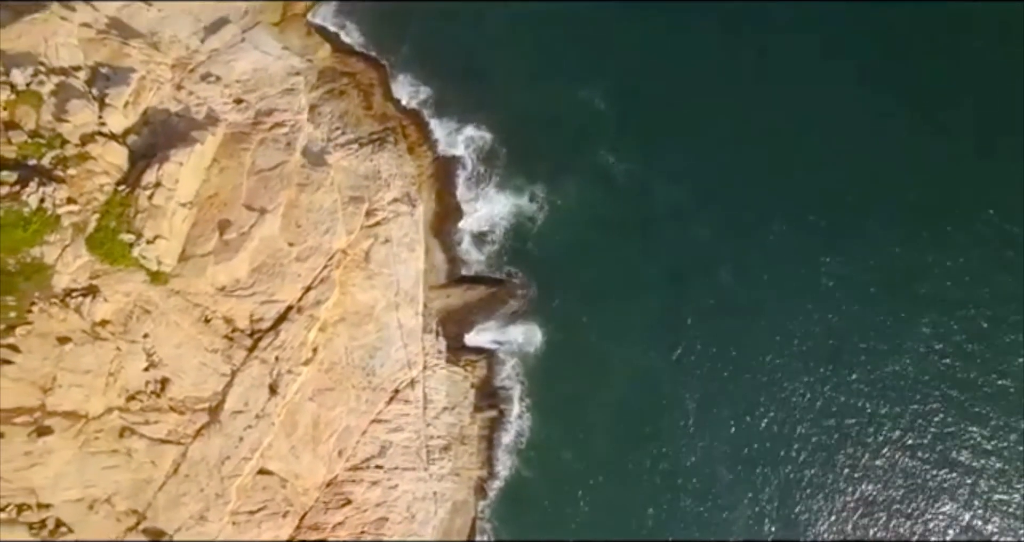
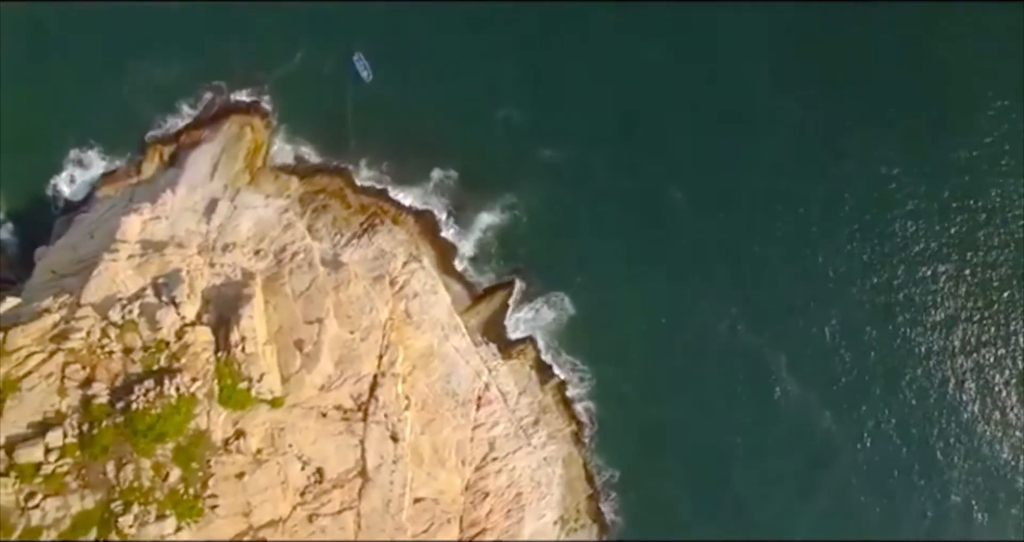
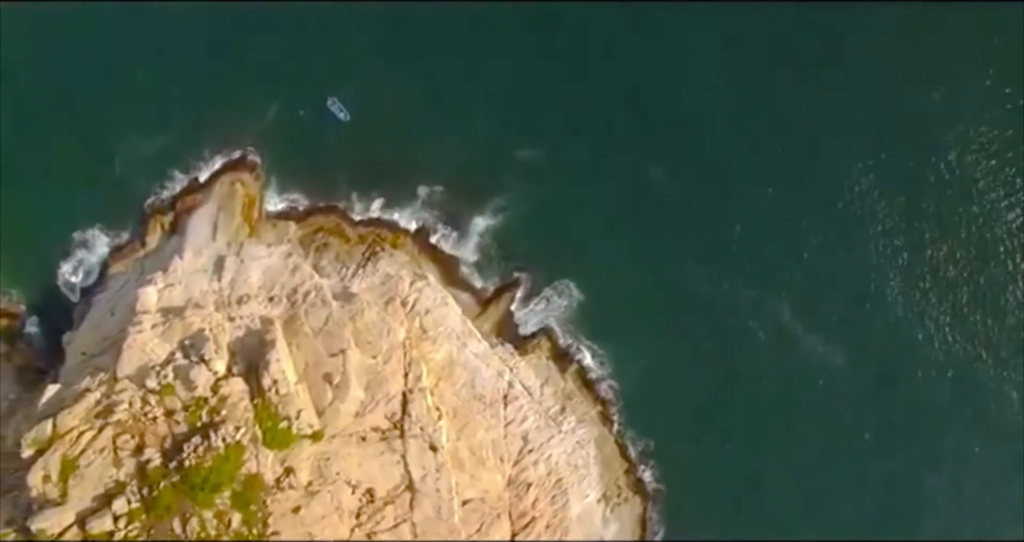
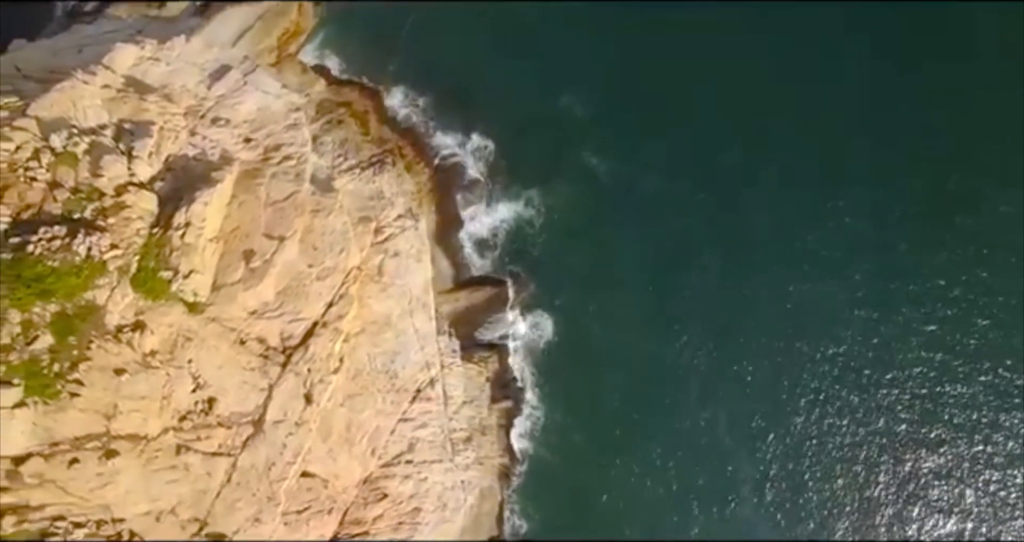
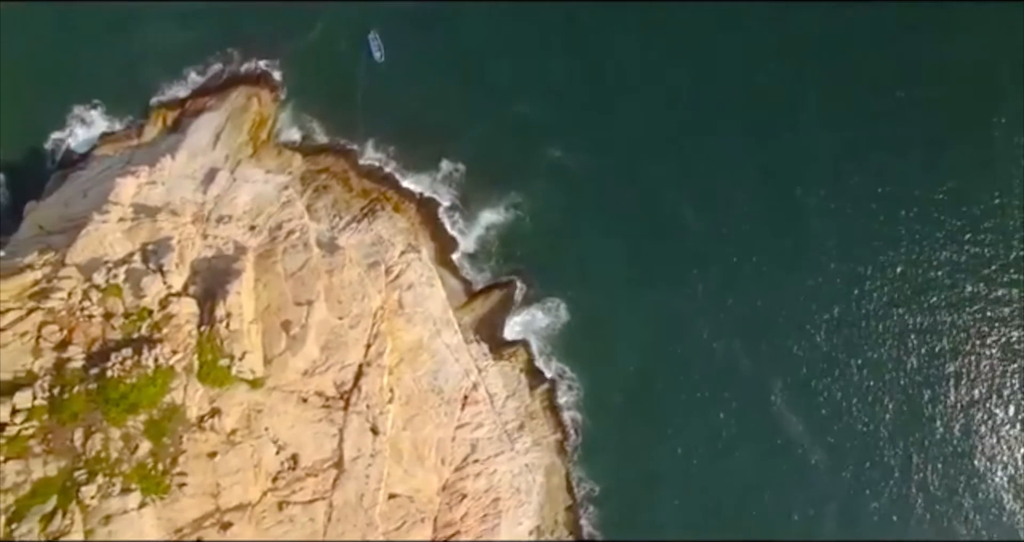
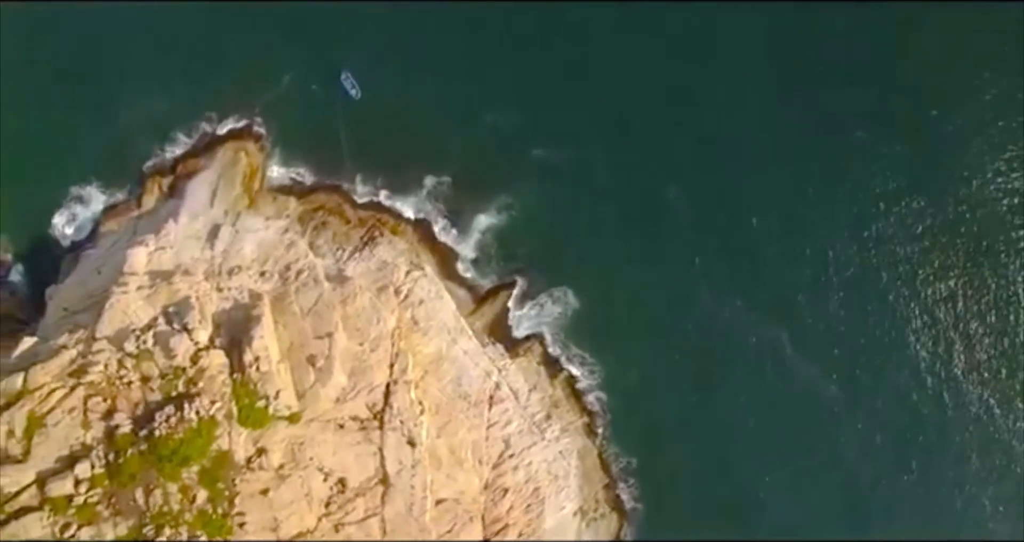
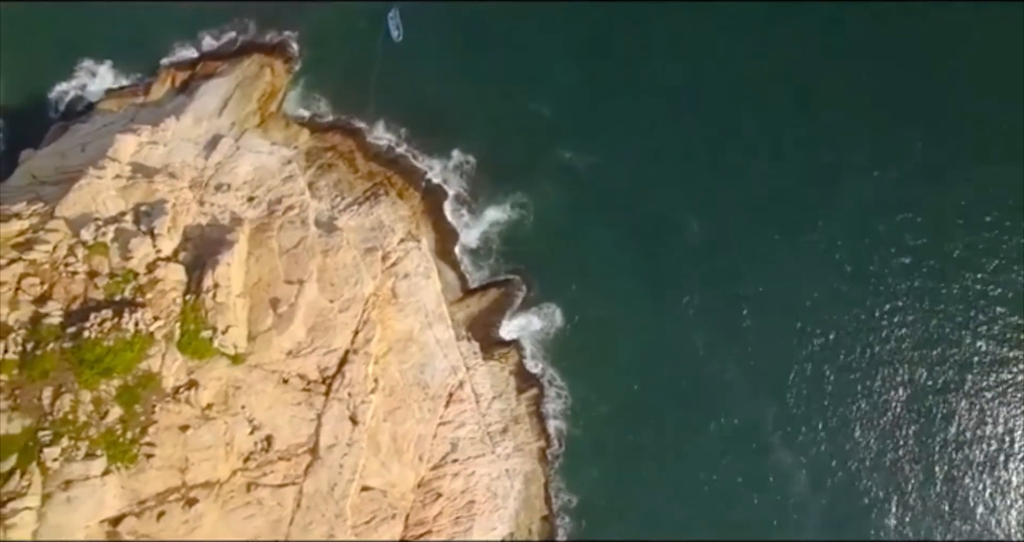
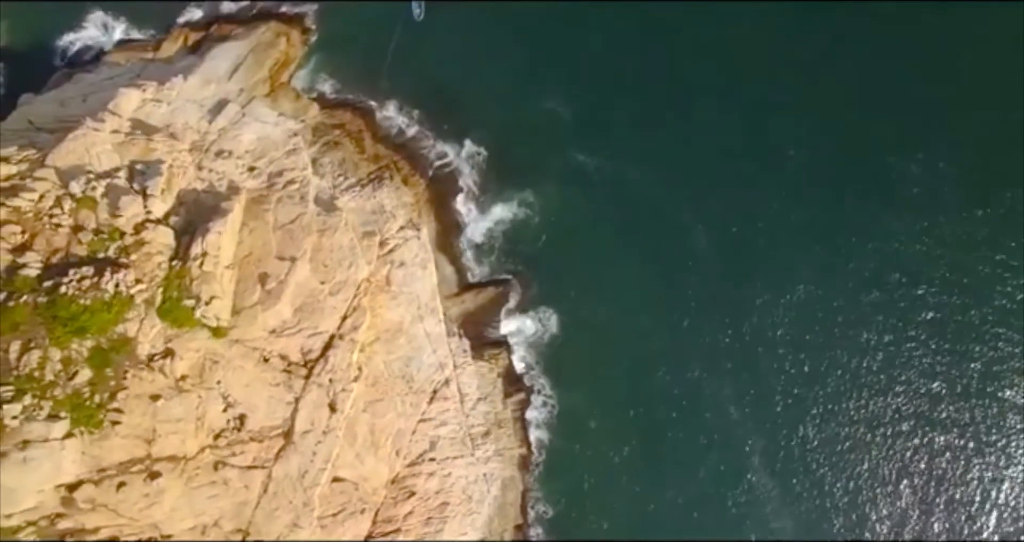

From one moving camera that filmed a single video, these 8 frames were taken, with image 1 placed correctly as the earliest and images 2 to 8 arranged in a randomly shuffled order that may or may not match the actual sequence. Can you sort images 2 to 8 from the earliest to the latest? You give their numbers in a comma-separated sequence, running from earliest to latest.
4, 8, 7, 5, 2, 6, 3
